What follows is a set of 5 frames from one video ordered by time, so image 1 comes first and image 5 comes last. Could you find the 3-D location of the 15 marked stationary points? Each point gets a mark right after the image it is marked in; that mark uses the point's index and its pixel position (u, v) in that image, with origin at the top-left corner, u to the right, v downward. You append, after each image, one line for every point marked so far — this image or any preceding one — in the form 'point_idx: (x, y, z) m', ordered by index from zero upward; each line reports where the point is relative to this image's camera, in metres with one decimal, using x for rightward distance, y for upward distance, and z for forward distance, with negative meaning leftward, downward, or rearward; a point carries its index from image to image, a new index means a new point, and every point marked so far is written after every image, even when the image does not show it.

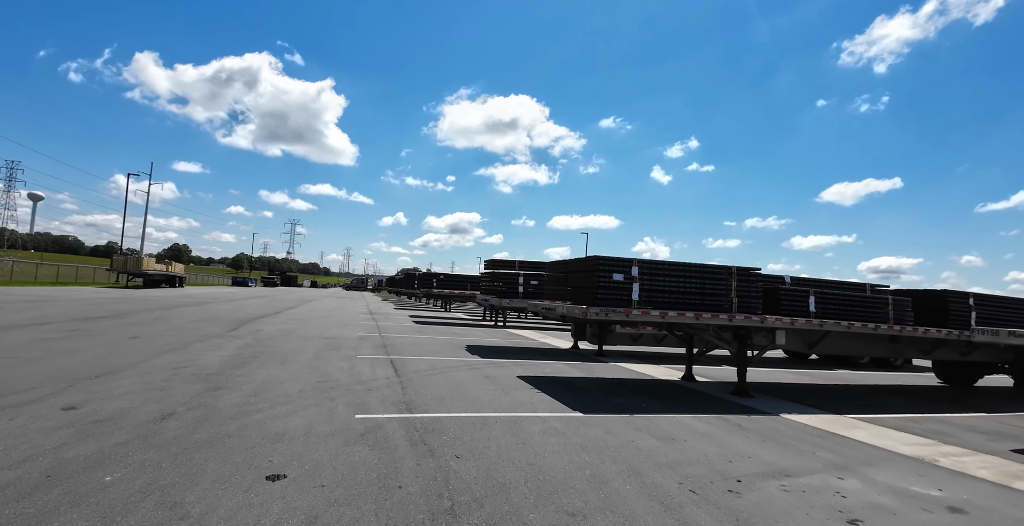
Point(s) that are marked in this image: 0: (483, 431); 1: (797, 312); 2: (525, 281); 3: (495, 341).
0: (-0.4, -2.1, +6.6) m
1: (+5.9, -1.0, +11.1) m
2: (+0.4, -0.6, +16.1) m
3: (-0.6, -2.9, +19.7) m
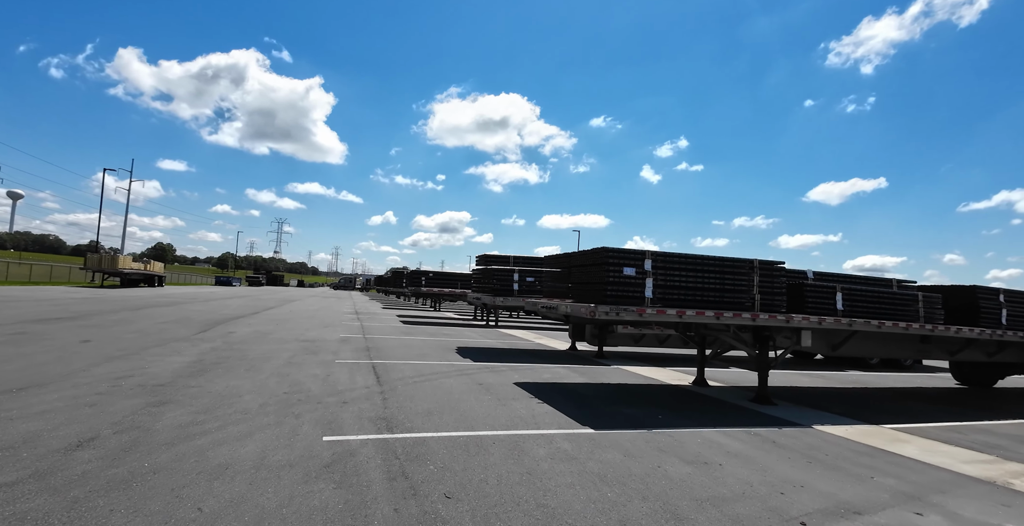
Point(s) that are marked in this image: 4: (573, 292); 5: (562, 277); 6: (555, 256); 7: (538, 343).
0: (-0.3, -2.0, +5.4) m
1: (+5.9, -0.9, +10.1) m
2: (+0.2, -0.4, +14.9) m
3: (-0.8, -2.7, +18.5) m
4: (+1.1, -0.5, +10.0) m
5: (+1.0, -0.3, +10.9) m
6: (+0.9, +0.1, +11.4) m
7: (+0.9, -2.8, +18.8) m
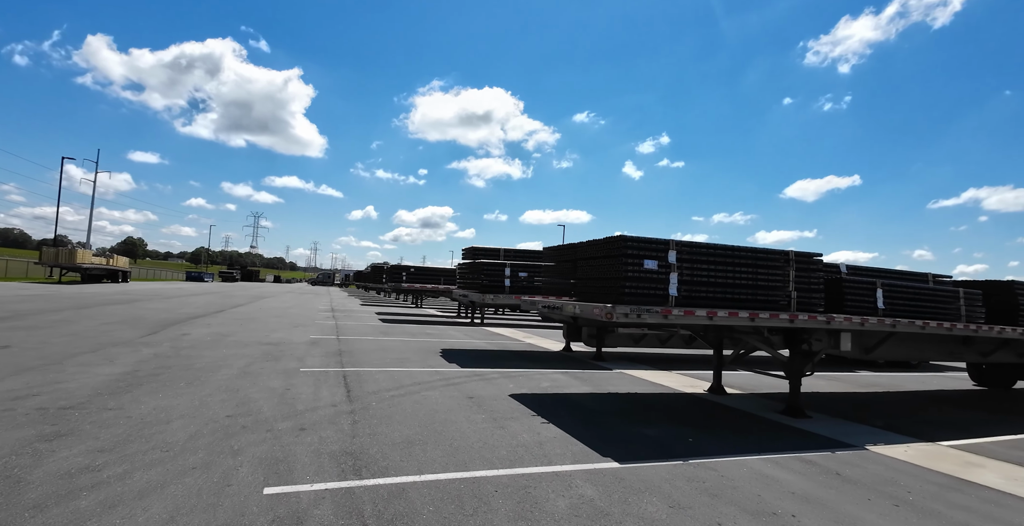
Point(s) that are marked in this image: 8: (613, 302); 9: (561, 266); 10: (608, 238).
0: (-0.3, -1.9, +4.0) m
1: (+5.8, -0.8, +8.8) m
2: (0.0, -0.2, +13.5) m
3: (-1.2, -2.5, +17.0) m
4: (+1.1, -0.4, +8.5) m
5: (+0.9, -0.1, +9.5) m
6: (+0.8, +0.3, +10.0) m
7: (+0.5, -2.6, +17.4) m
8: (+1.3, -0.5, +7.1) m
9: (+0.9, -0.1, +9.7) m
10: (+1.4, +0.4, +7.5) m
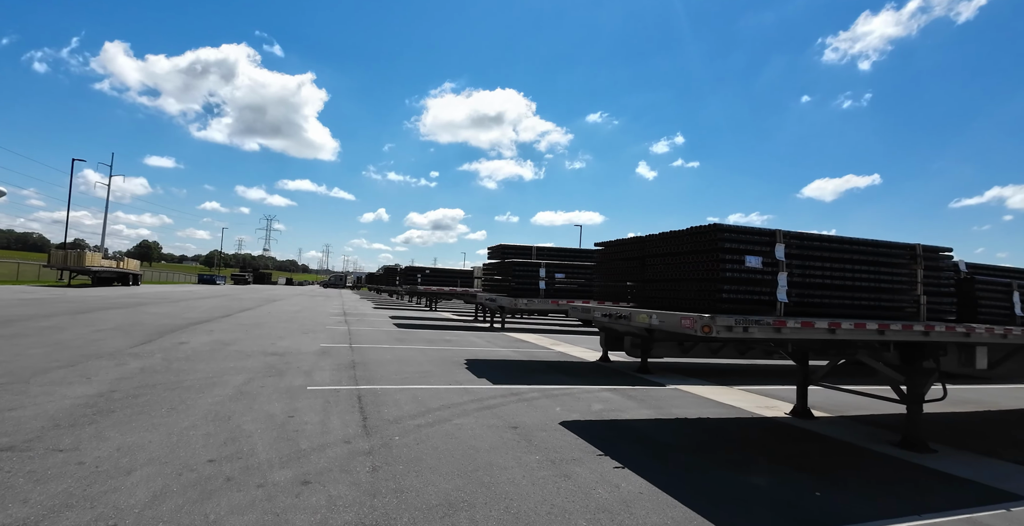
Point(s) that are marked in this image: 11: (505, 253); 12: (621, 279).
0: (+0.3, -1.8, +2.4) m
1: (+6.5, -0.7, +7.1) m
2: (+0.7, -0.2, +11.9) m
3: (-0.4, -2.5, +15.4) m
4: (+1.7, -0.4, +6.9) m
5: (+1.6, -0.1, +7.9) m
6: (+1.5, +0.3, +8.4) m
7: (+1.4, -2.6, +15.8) m
8: (+2.0, -0.5, +5.5) m
9: (+1.6, 0.0, +8.1) m
10: (+2.0, +0.4, +5.9) m
11: (-0.2, +0.2, +12.9) m
12: (+1.6, -0.2, +7.9) m
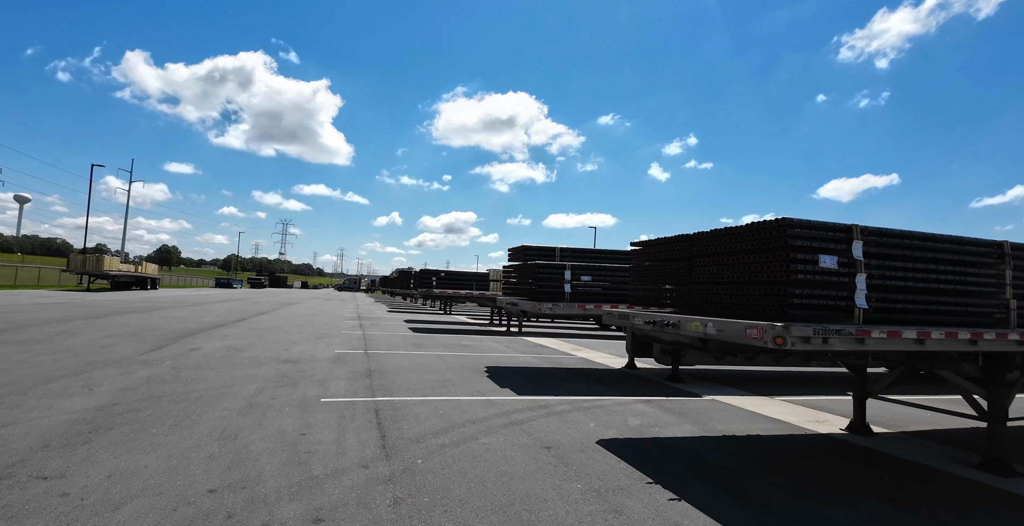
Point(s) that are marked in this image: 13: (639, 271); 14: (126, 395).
0: (+0.6, -1.8, +1.7) m
1: (+6.8, -0.7, +6.3) m
2: (+1.2, -0.3, +11.2) m
3: (+0.2, -2.6, +14.8) m
4: (+2.1, -0.4, +6.2) m
5: (+2.0, -0.1, +7.2) m
6: (+1.9, +0.3, +7.7) m
7: (+2.0, -2.7, +15.1) m
8: (+2.3, -0.5, +4.8) m
9: (+2.0, -0.1, +7.4) m
10: (+2.4, +0.4, +5.2) m
11: (+0.3, +0.2, +12.2) m
12: (+2.0, -0.3, +7.2) m
13: (+1.9, -0.1, +7.9) m
14: (-5.6, -1.9, +7.7) m
